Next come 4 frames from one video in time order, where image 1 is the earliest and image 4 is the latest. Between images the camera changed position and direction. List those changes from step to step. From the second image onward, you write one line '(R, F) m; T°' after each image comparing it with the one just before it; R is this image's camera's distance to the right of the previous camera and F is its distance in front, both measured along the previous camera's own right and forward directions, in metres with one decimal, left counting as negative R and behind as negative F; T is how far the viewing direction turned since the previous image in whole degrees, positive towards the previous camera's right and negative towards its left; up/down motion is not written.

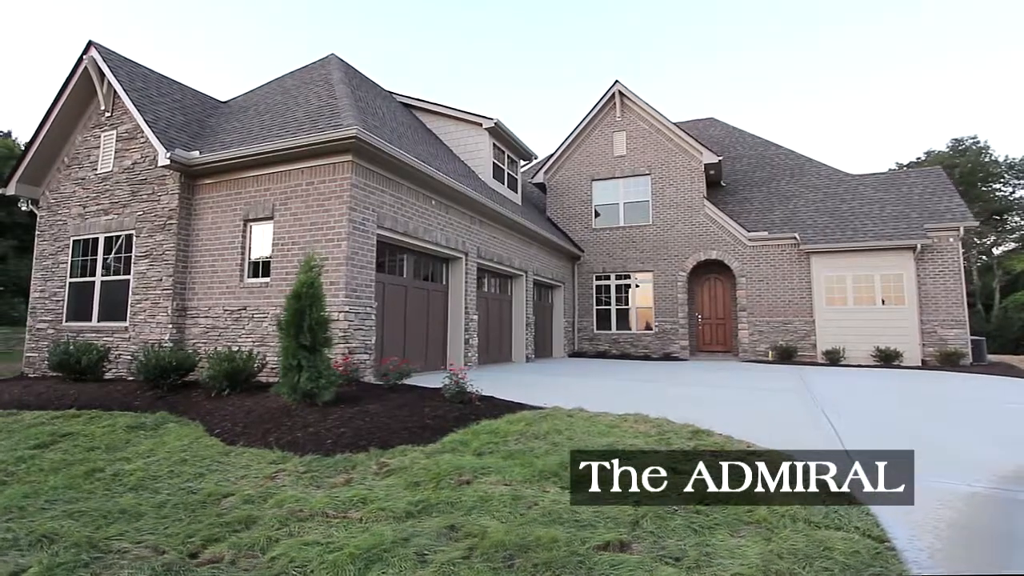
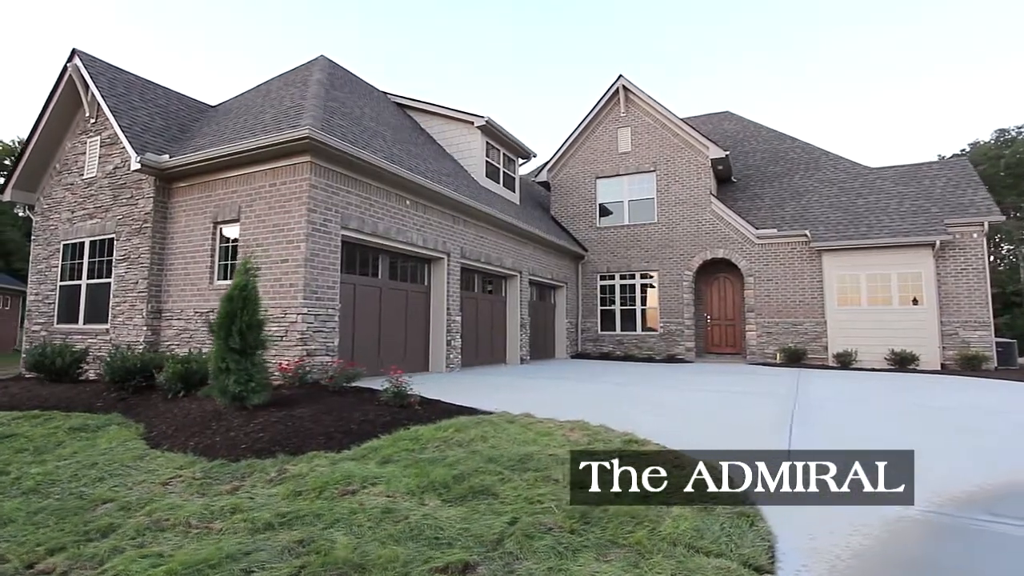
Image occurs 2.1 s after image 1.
(+1.1, +0.2) m; -4°
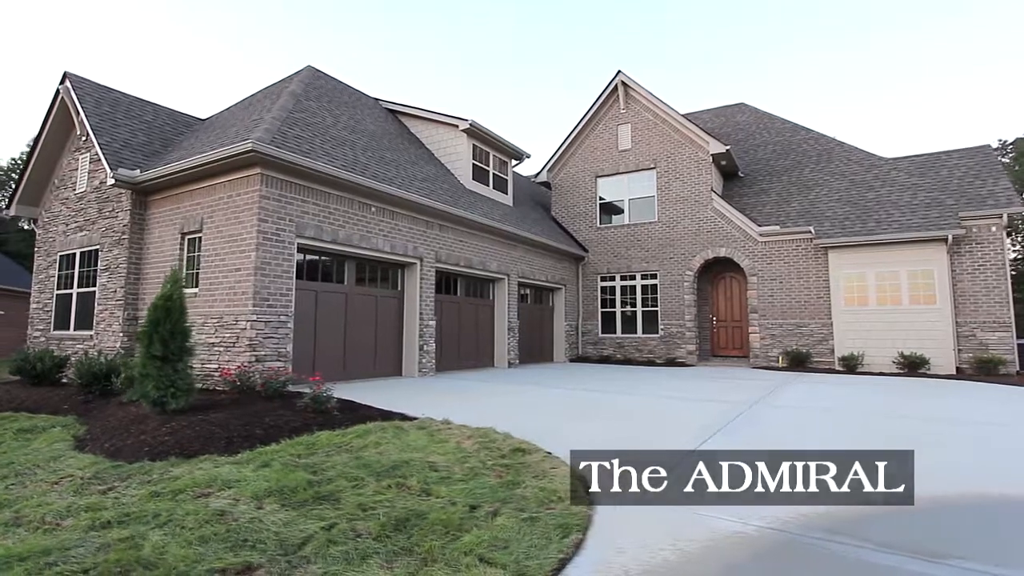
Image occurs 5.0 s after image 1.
(+1.5, +0.1) m; -5°
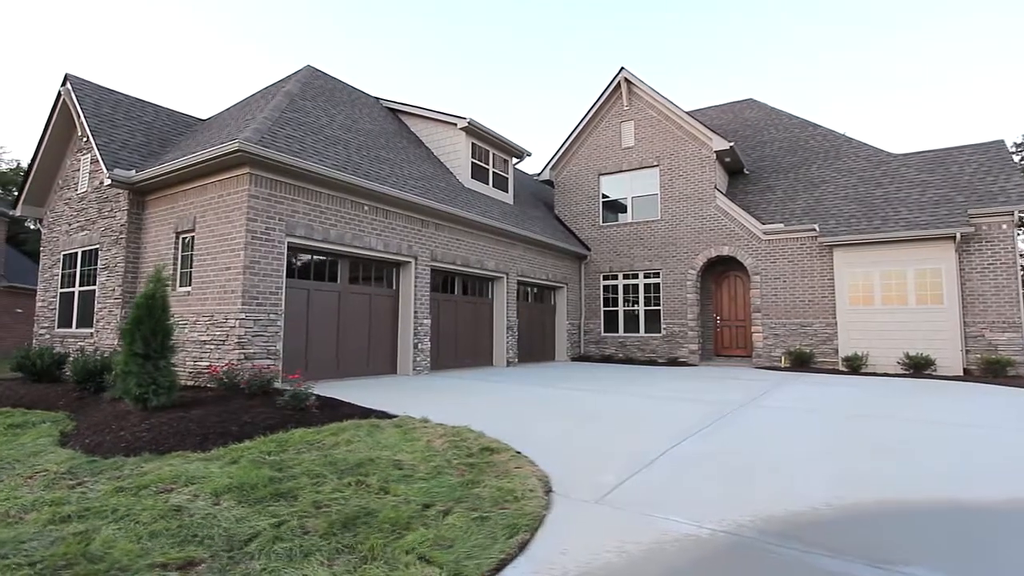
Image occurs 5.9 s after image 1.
(+0.4, 0.0) m; -2°
